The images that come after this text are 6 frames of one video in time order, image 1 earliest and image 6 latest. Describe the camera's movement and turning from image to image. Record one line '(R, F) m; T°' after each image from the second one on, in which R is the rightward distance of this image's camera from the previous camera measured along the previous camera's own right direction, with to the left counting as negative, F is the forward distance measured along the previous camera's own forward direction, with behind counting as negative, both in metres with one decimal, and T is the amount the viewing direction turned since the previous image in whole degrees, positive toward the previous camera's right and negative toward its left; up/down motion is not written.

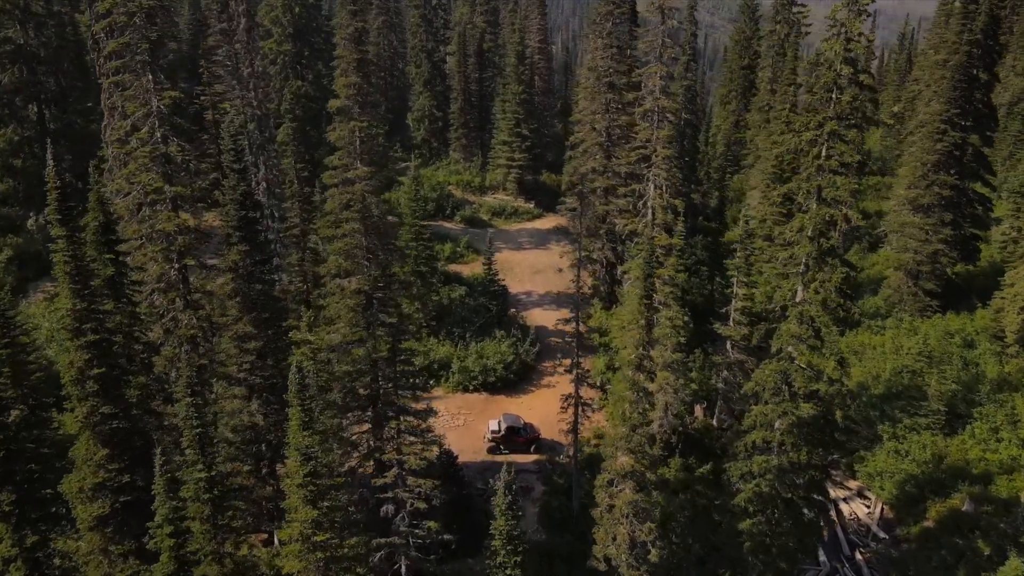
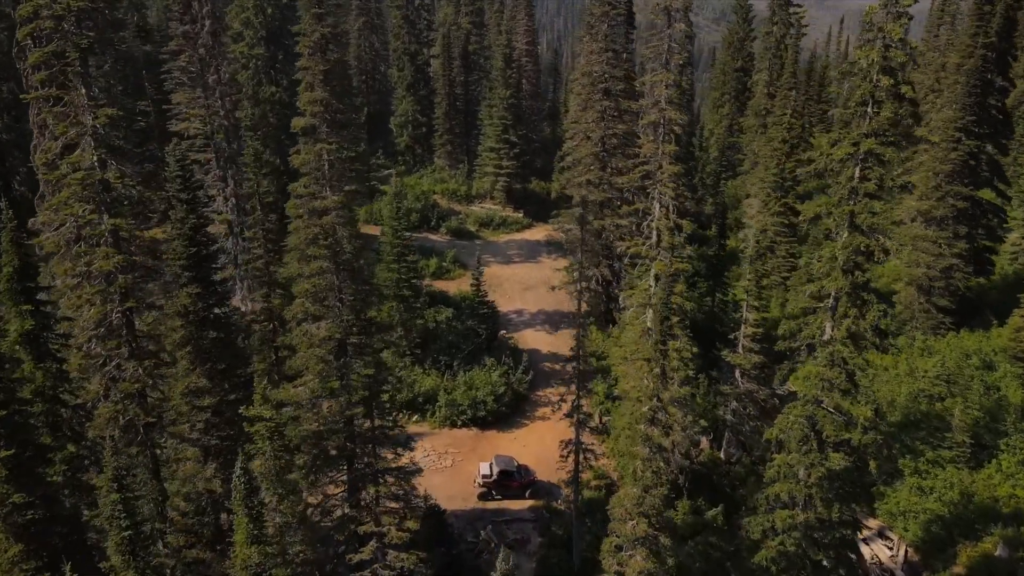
(-0.2, +2.1) m; +1°
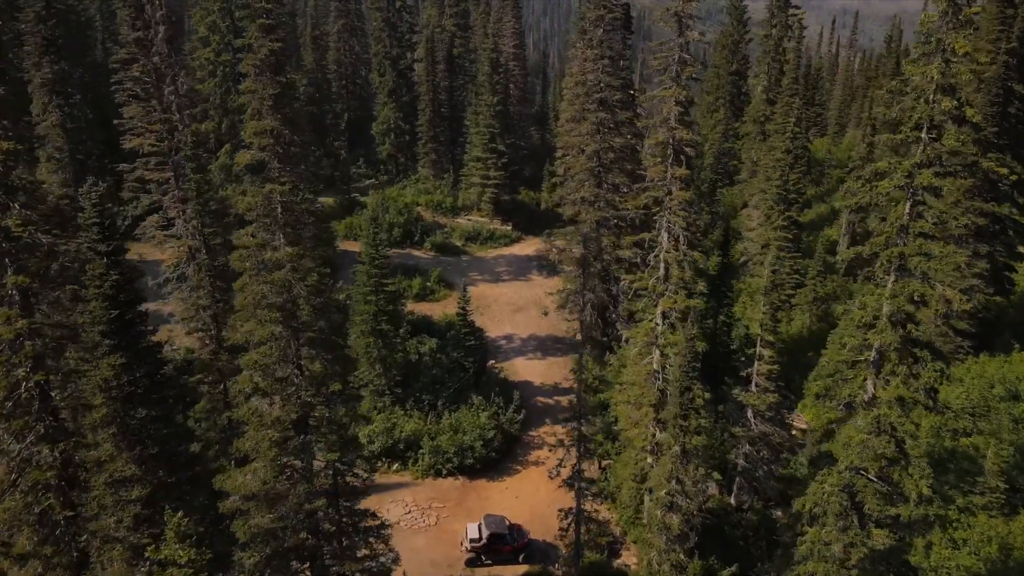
(-0.1, +2.4) m; +1°
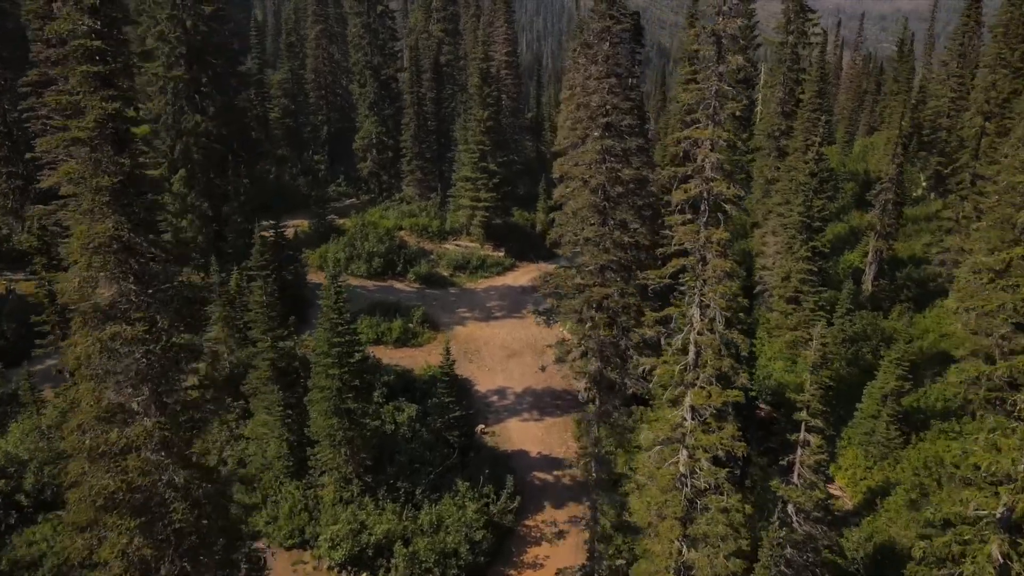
(+0.1, +3.9) m; 0°
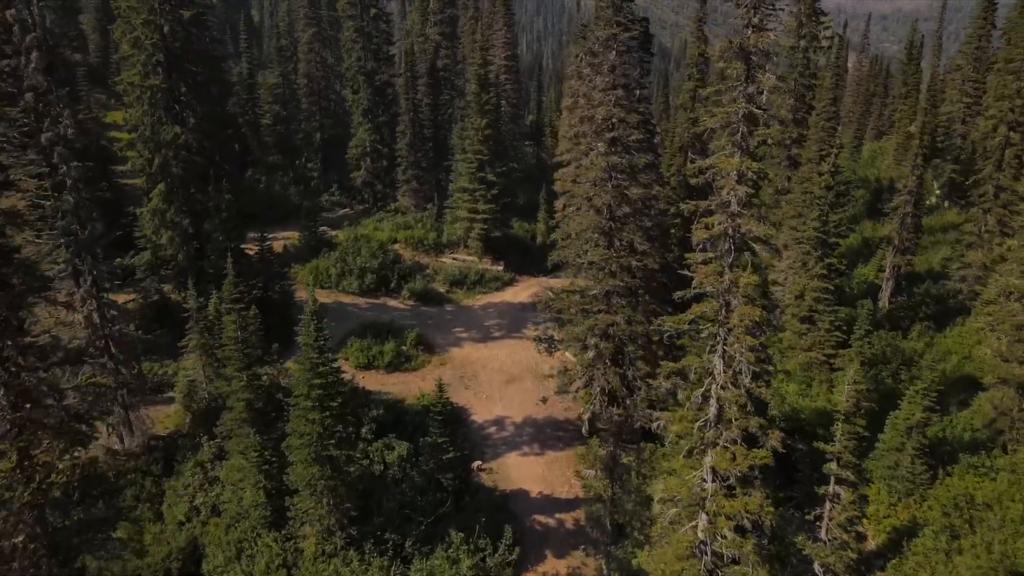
(0.0, +1.7) m; 0°
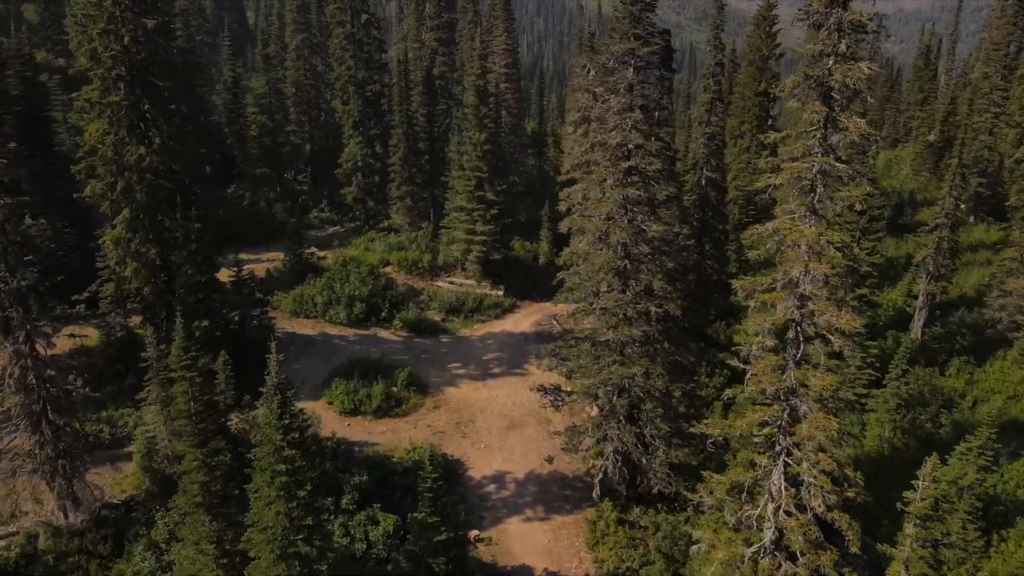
(0.0, +2.8) m; 0°
